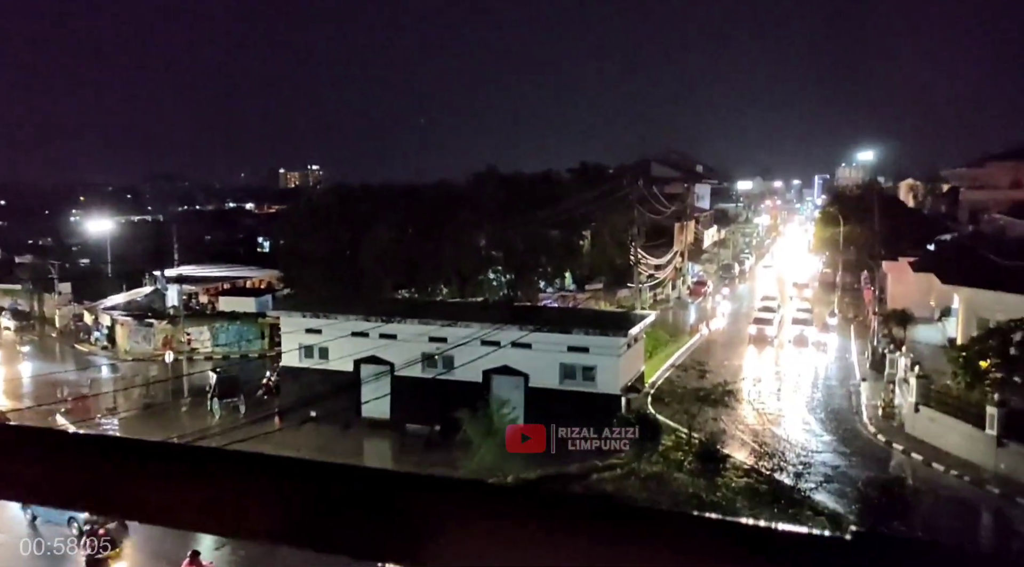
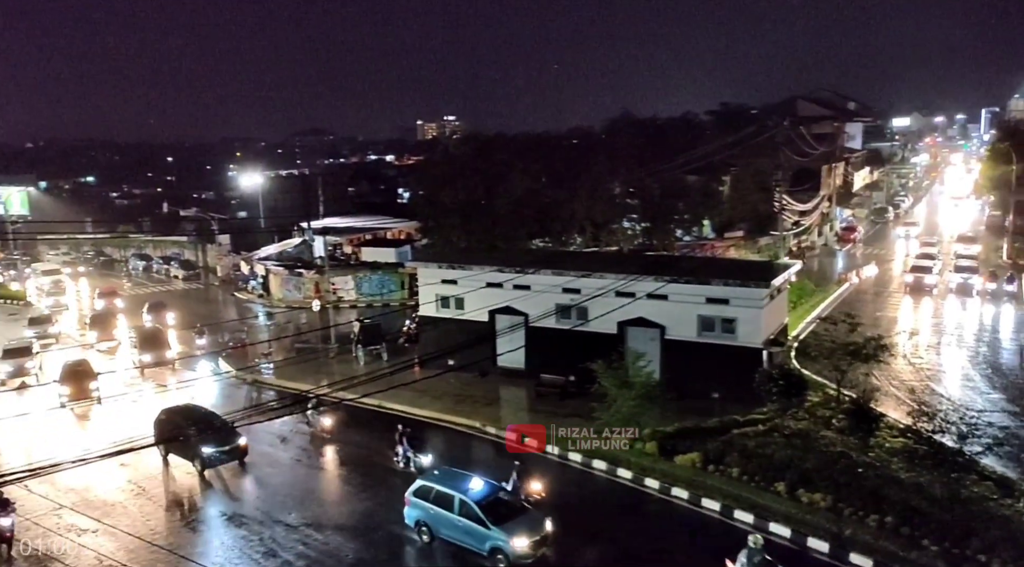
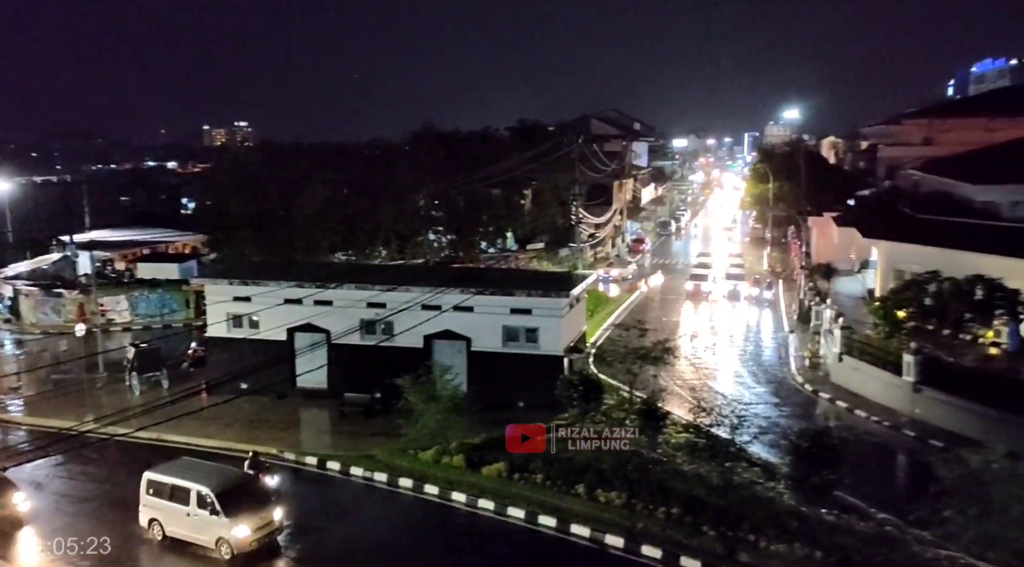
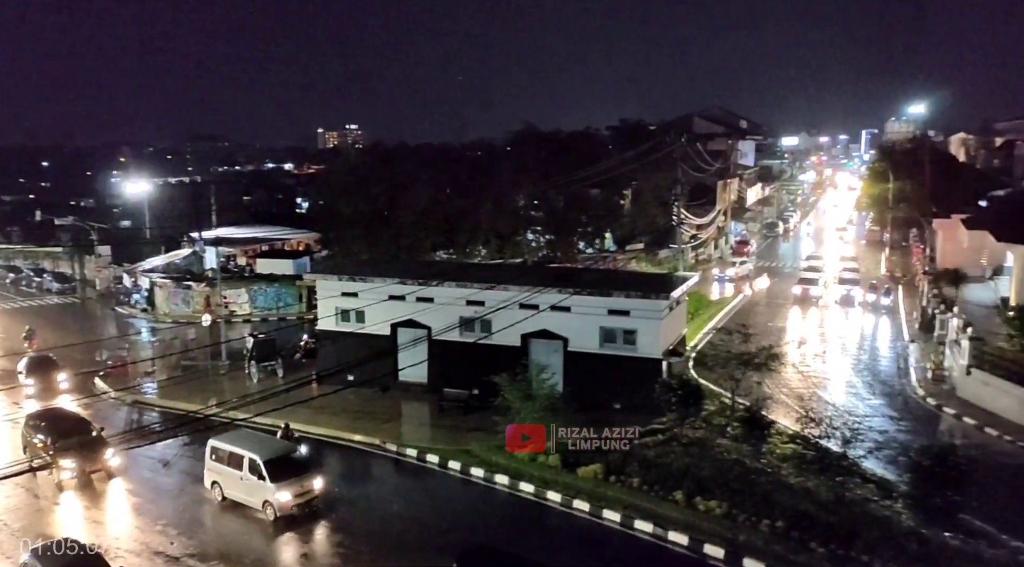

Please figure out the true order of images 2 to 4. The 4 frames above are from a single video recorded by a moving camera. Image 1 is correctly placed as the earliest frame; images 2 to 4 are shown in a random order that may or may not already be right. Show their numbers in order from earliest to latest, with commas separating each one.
2, 4, 3
